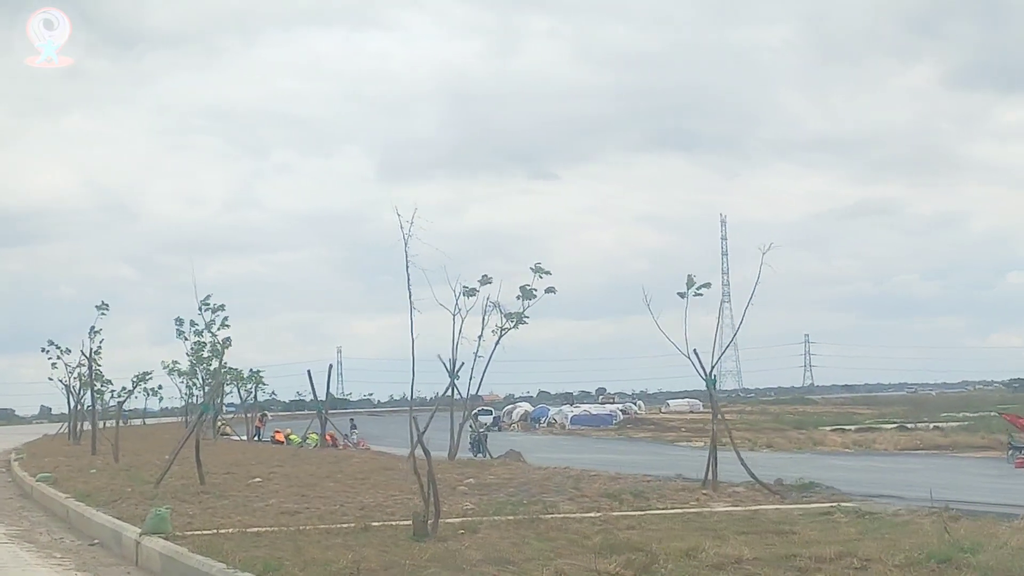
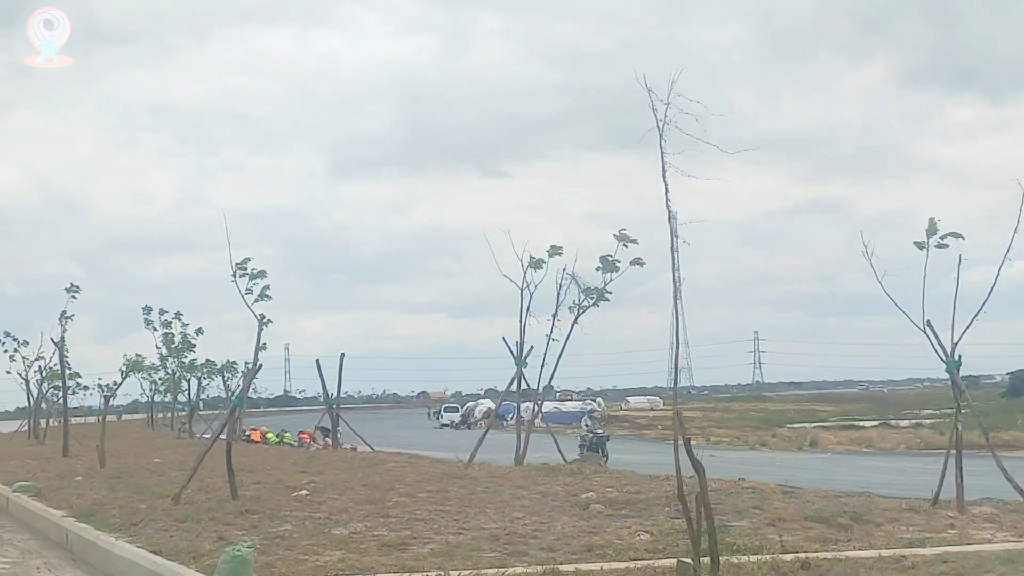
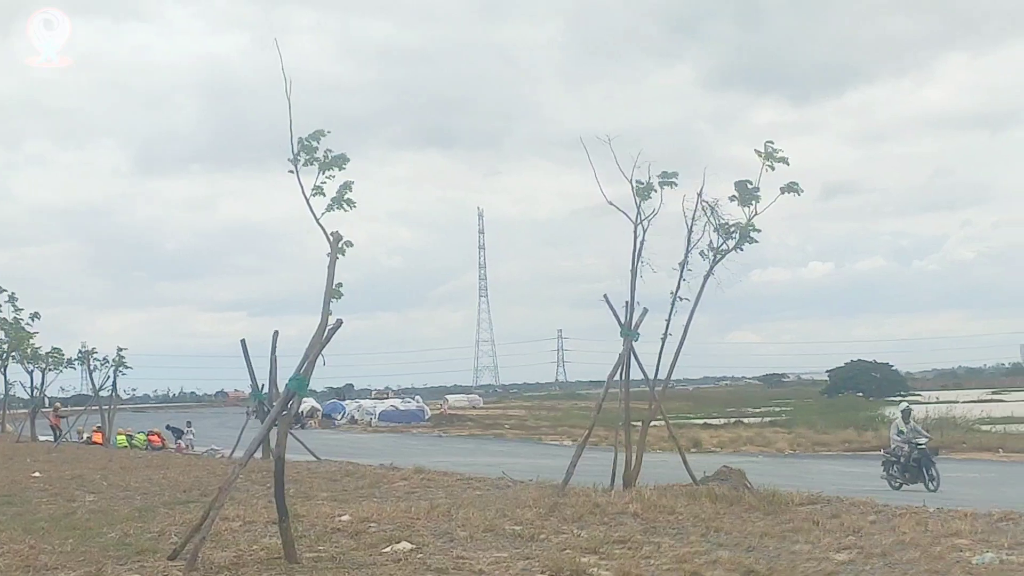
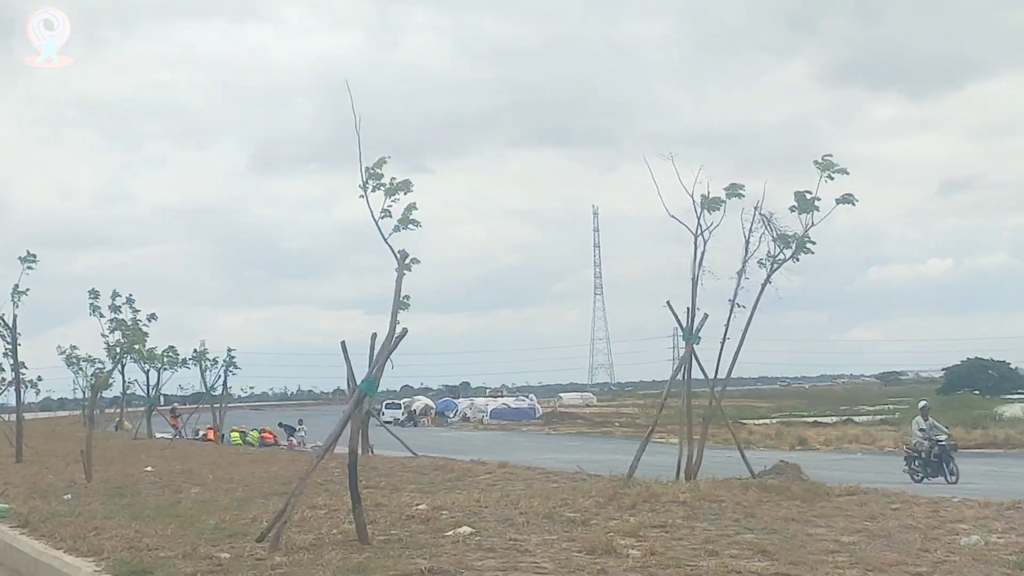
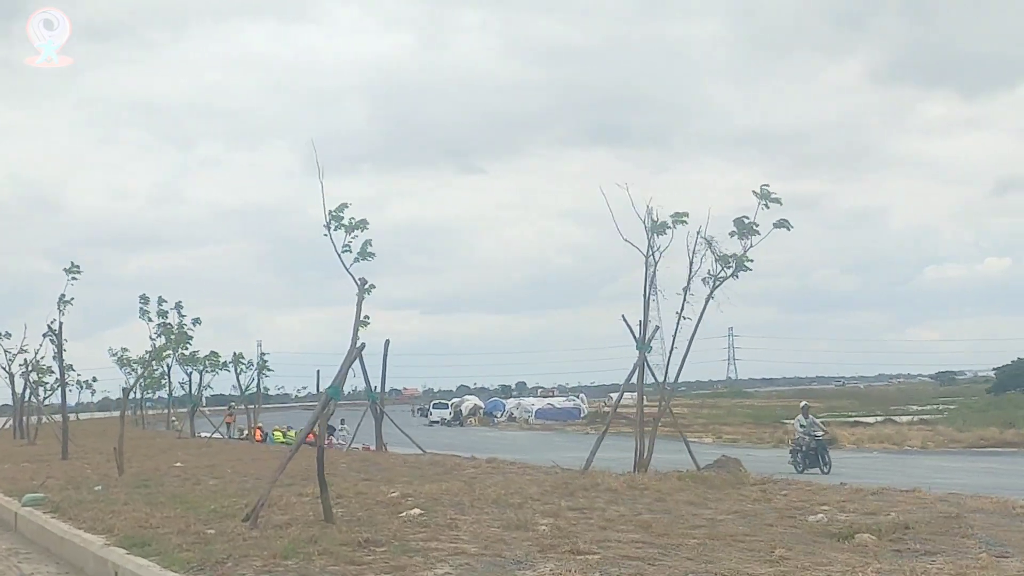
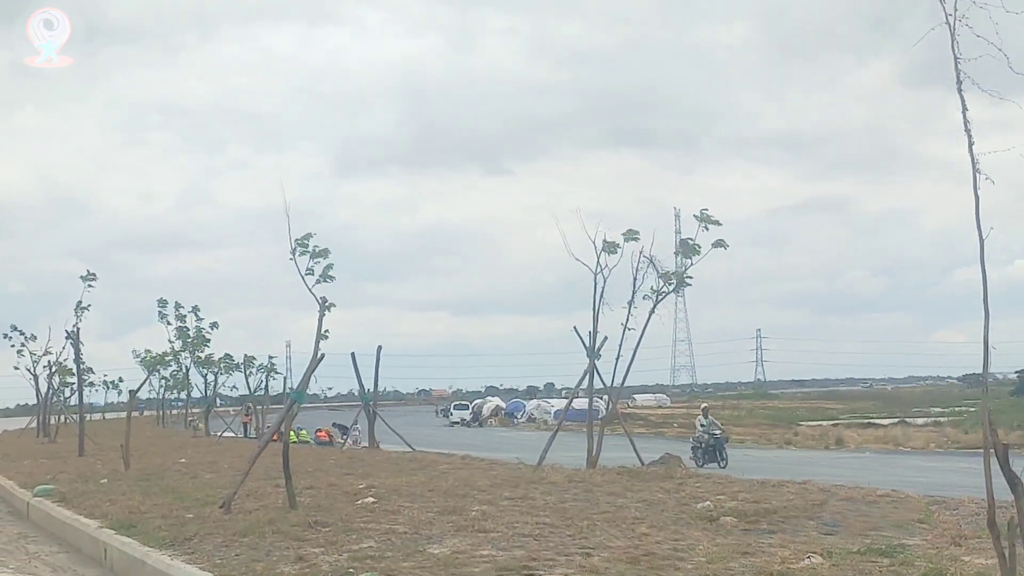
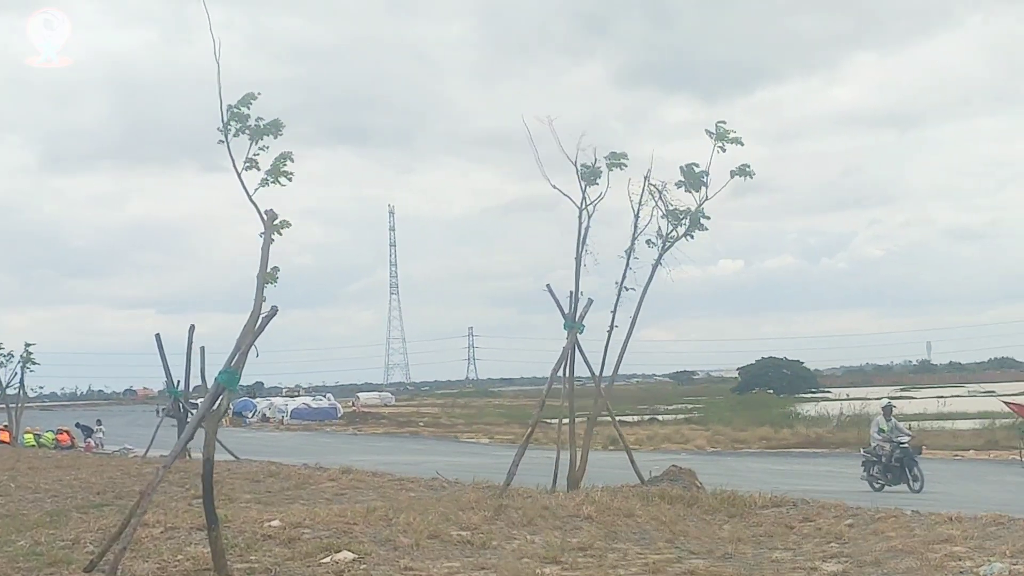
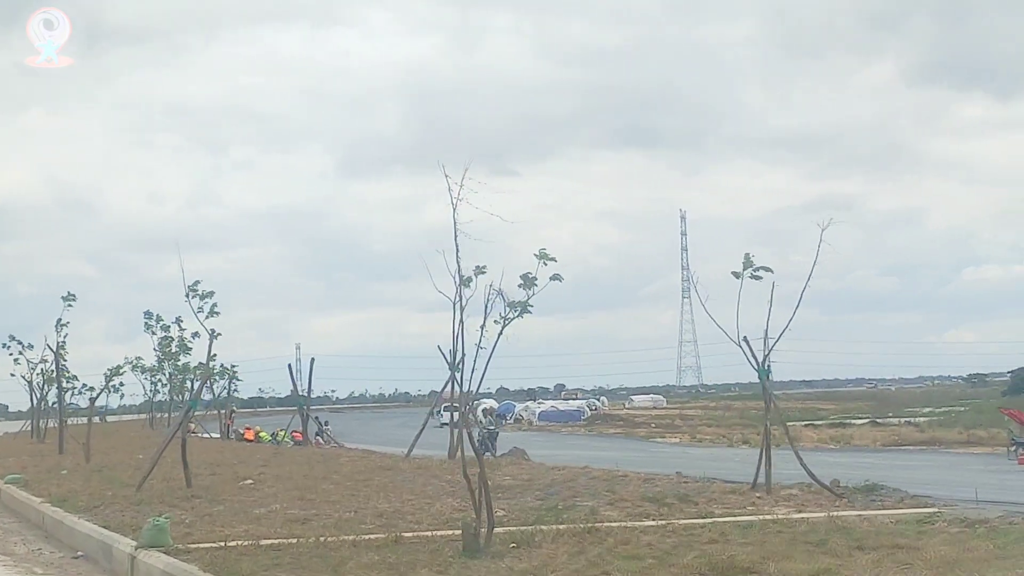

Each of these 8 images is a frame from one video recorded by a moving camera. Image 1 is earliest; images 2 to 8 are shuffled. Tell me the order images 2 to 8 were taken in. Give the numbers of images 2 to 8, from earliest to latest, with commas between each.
8, 2, 6, 5, 4, 3, 7
